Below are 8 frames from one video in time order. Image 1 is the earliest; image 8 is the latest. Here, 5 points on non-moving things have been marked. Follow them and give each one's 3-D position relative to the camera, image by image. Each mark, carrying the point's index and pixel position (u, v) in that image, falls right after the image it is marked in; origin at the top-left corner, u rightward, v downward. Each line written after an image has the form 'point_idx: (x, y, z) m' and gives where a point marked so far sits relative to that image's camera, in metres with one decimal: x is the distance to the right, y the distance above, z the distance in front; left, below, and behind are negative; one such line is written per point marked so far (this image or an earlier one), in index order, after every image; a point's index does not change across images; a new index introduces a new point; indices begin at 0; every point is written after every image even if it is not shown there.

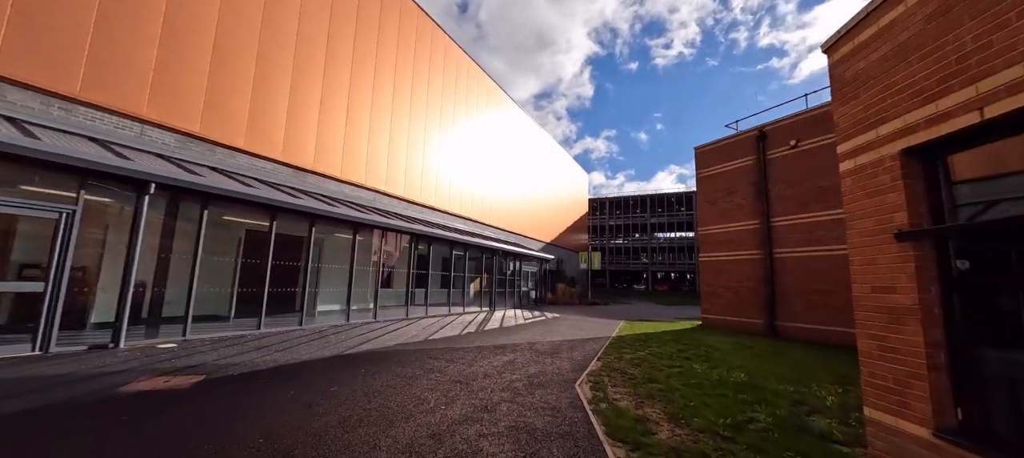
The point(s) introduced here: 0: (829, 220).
0: (+11.1, +0.3, +12.2) m
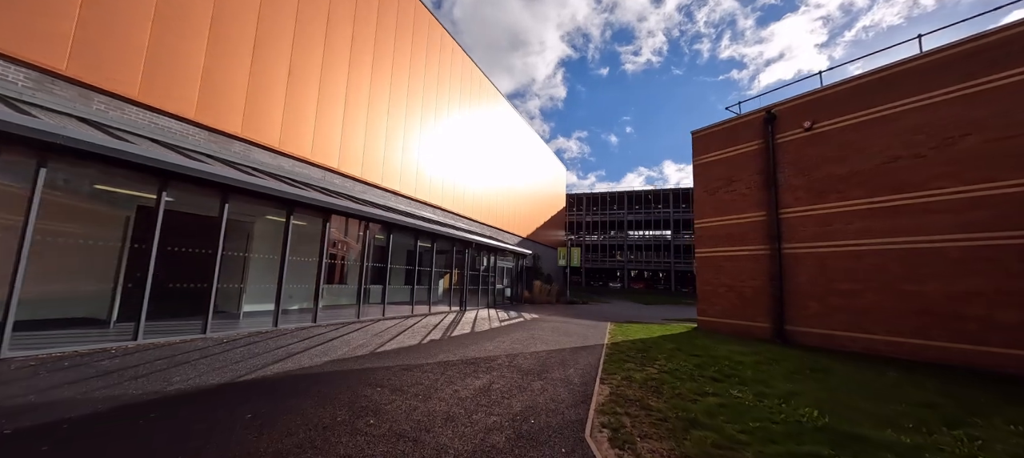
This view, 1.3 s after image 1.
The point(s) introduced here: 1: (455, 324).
0: (+10.4, +0.5, +10.8) m
1: (-2.3, -3.8, +13.7) m
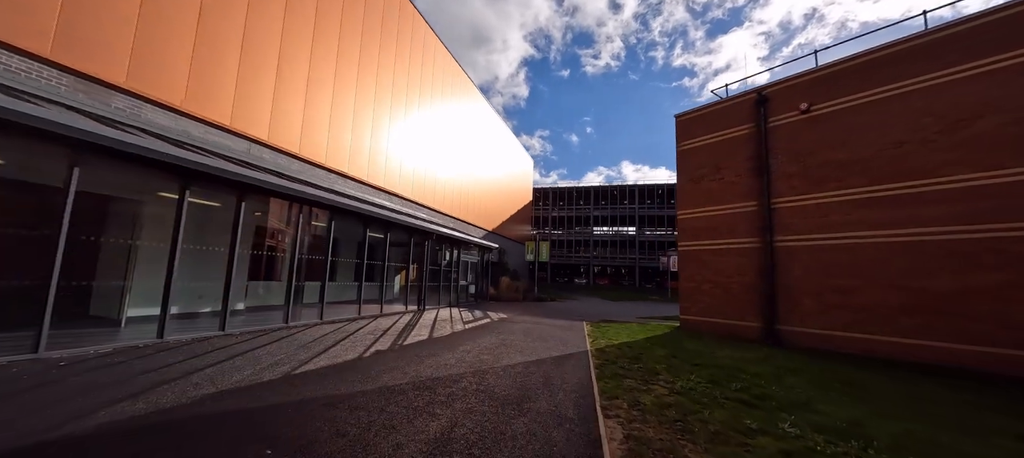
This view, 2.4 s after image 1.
0: (+9.5, +0.8, +9.9) m
1: (-3.4, -3.3, +11.5) m
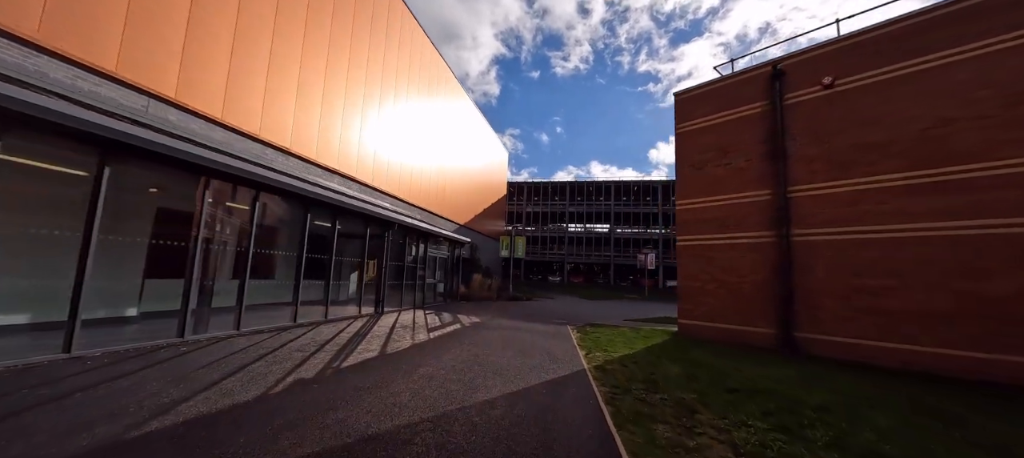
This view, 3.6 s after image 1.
0: (+9.0, +1.0, +8.6) m
1: (-4.1, -2.9, +9.1) m
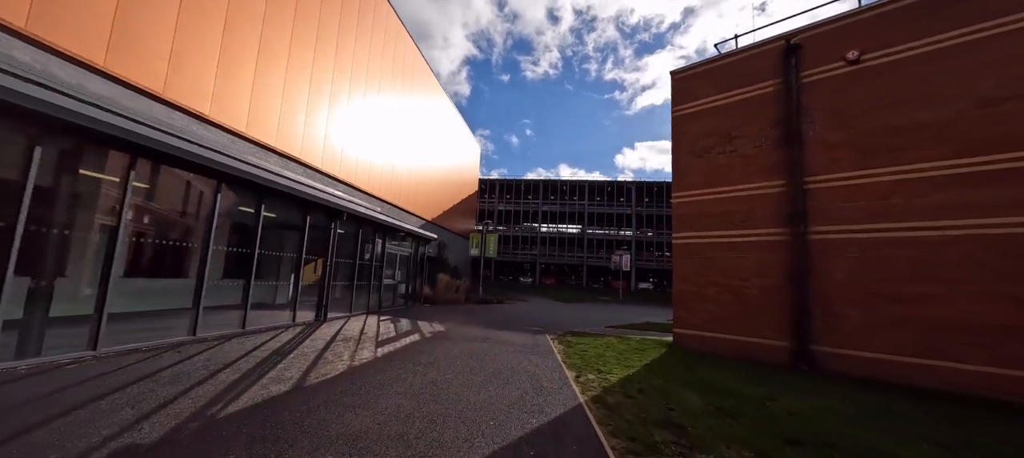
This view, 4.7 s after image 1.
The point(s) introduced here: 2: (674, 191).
0: (+8.5, +1.0, +7.4) m
1: (-4.7, -2.6, +6.8) m
2: (+5.1, +1.2, +10.6) m
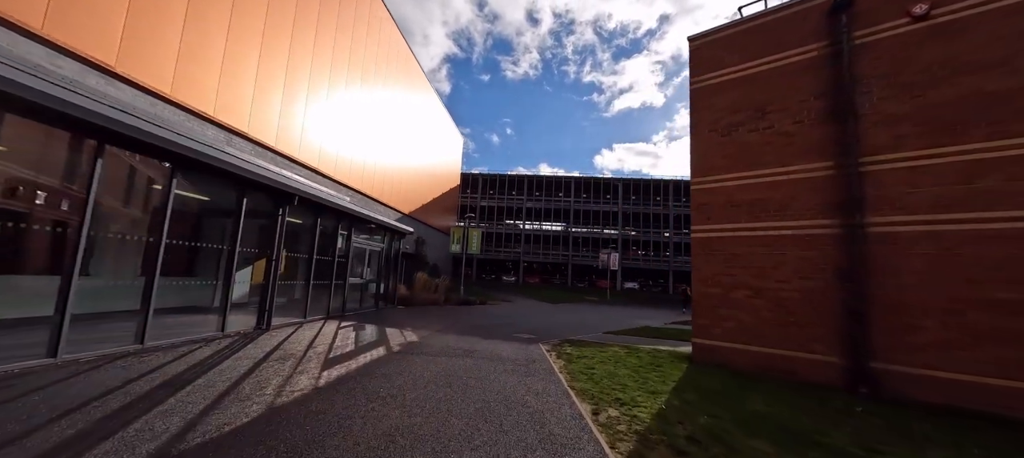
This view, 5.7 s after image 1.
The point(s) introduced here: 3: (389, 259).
0: (+8.4, +1.2, +6.0) m
1: (-4.8, -2.2, +4.7) m
2: (+4.8, +1.4, +9.0) m
3: (-7.0, -1.7, +19.4) m
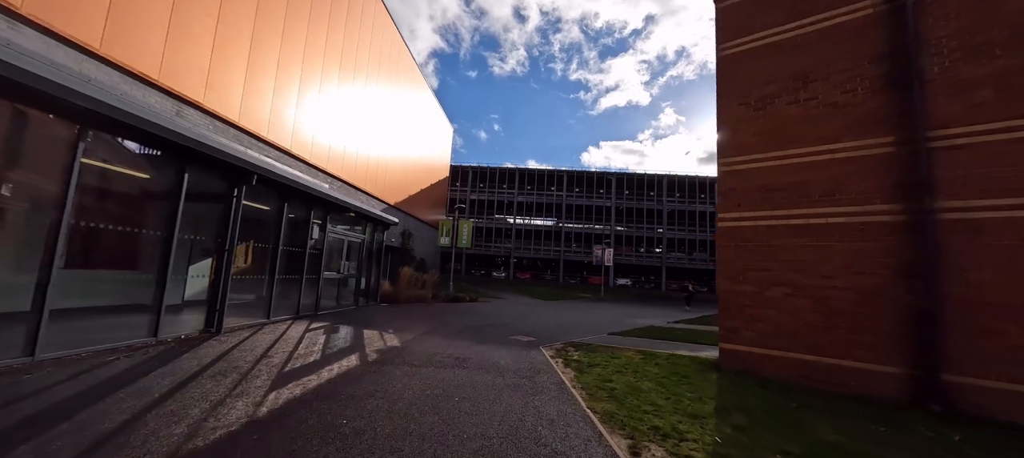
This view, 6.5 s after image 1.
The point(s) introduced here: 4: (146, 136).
0: (+8.5, +1.4, +4.9) m
1: (-4.7, -1.9, +3.3) m
2: (+4.9, +1.7, +7.8) m
3: (-7.4, -1.2, +17.9) m
4: (-7.4, +1.8, +6.2) m
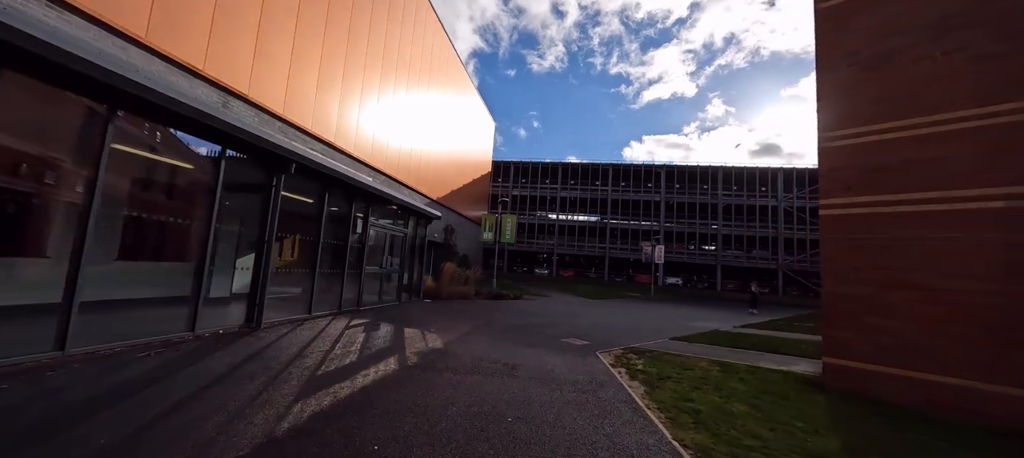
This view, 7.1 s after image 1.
0: (+9.2, +1.6, +3.0) m
1: (-4.1, -1.8, +2.9) m
2: (+5.9, +1.9, +6.3) m
3: (-5.1, -1.0, +17.7) m
4: (-6.5, +2.0, +6.1) m
